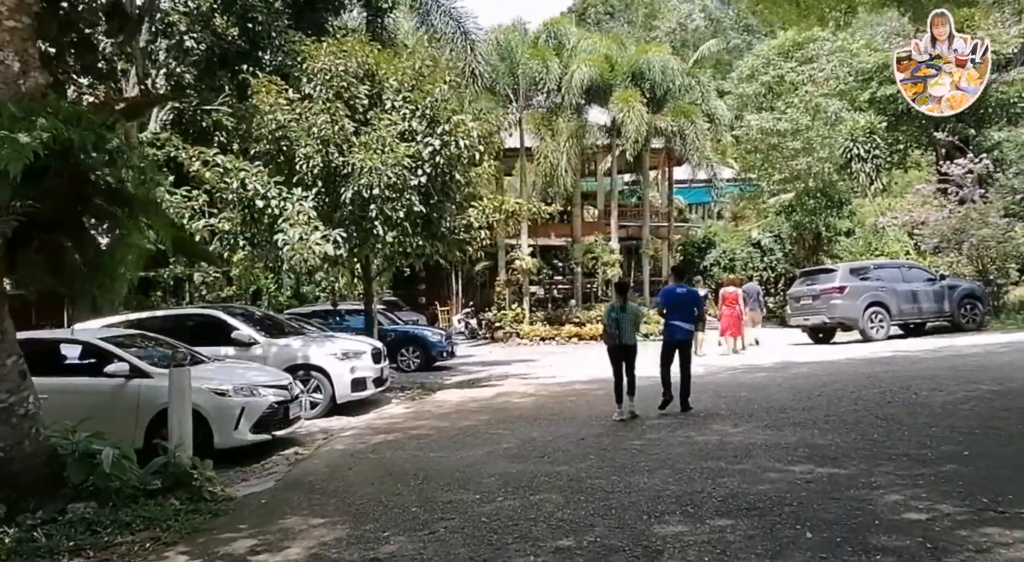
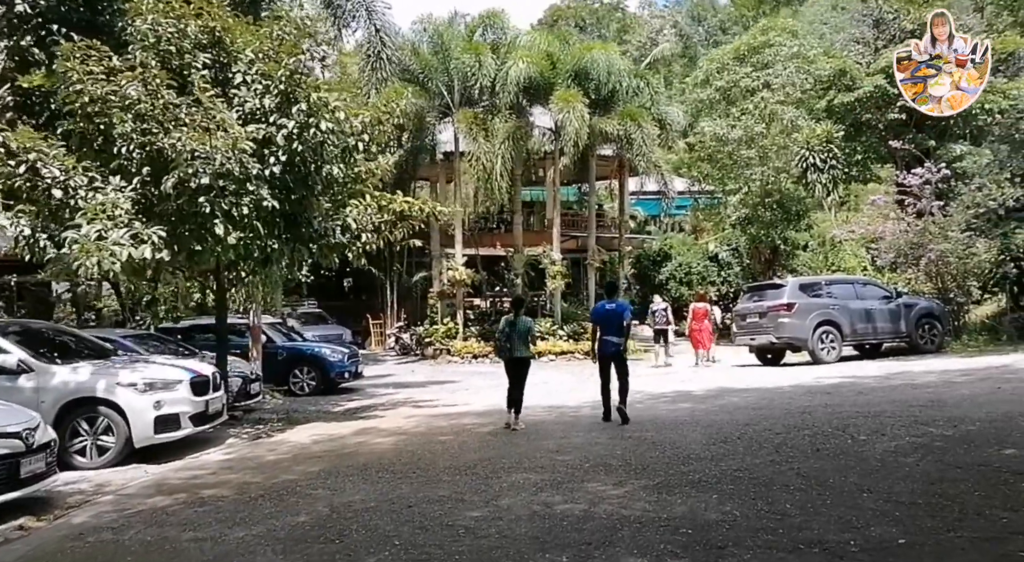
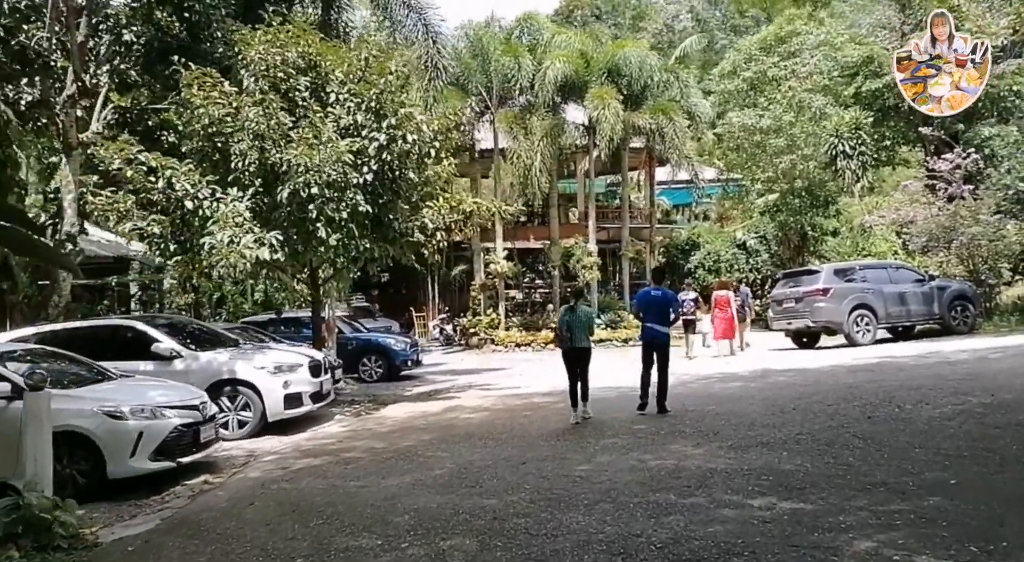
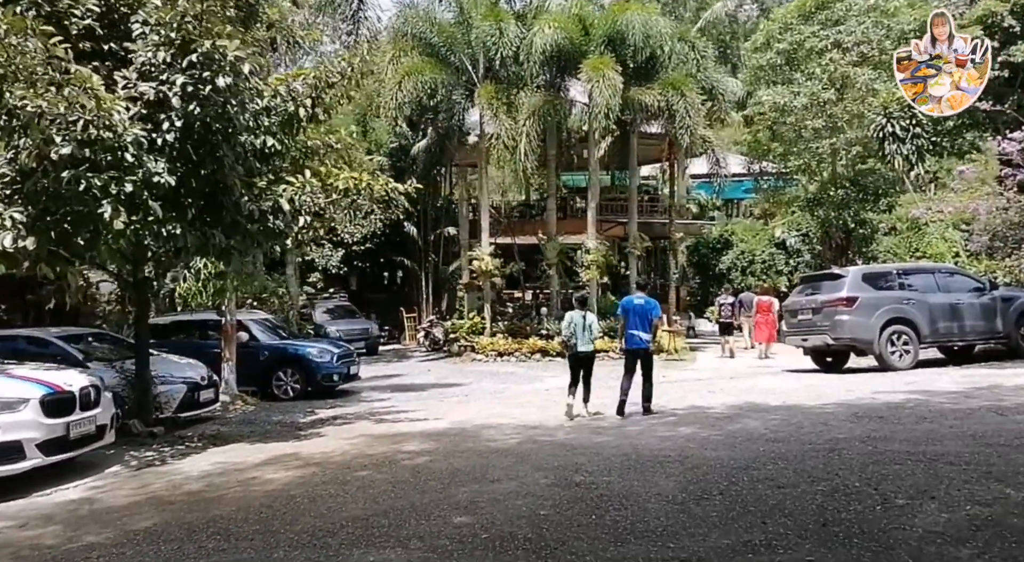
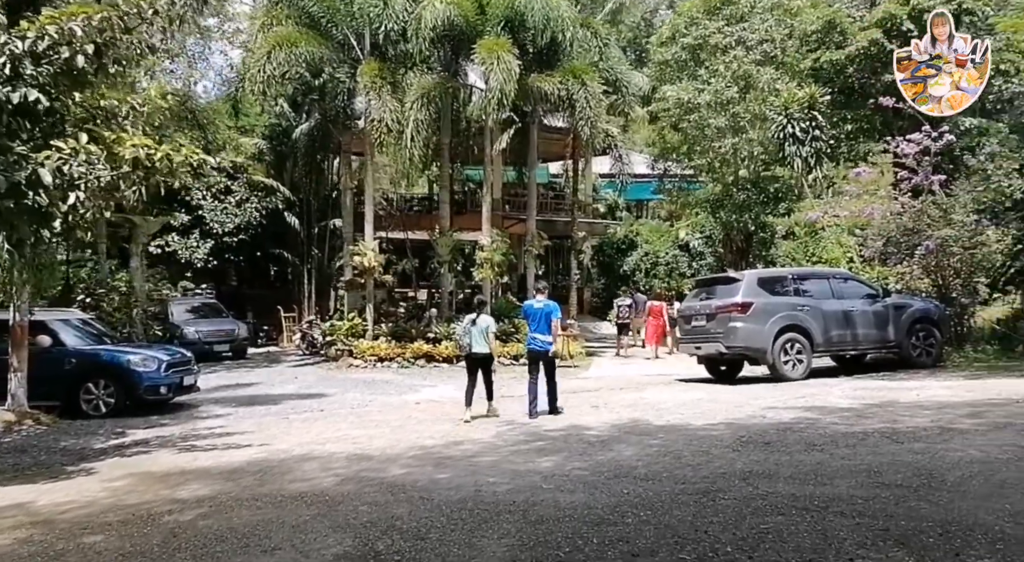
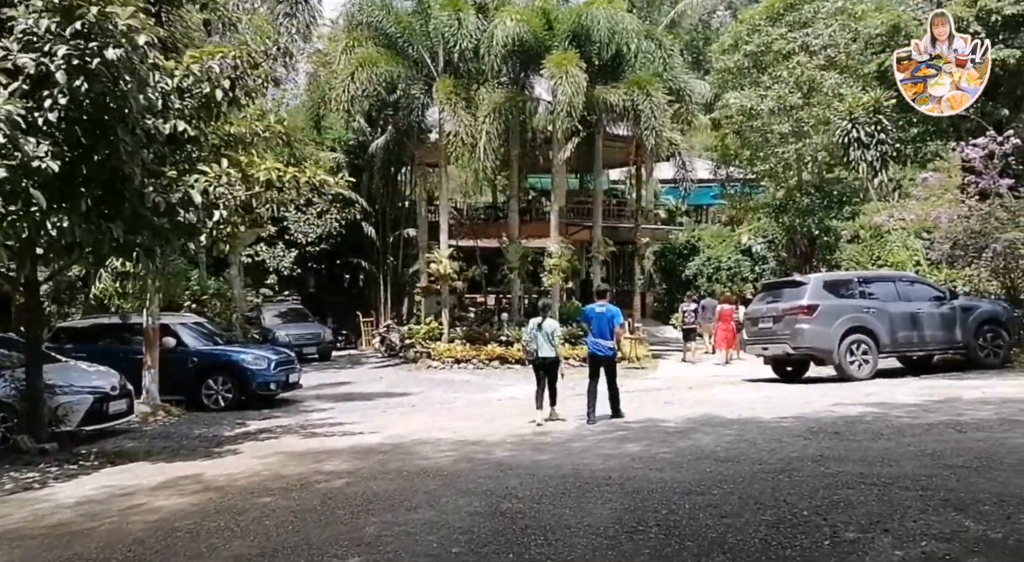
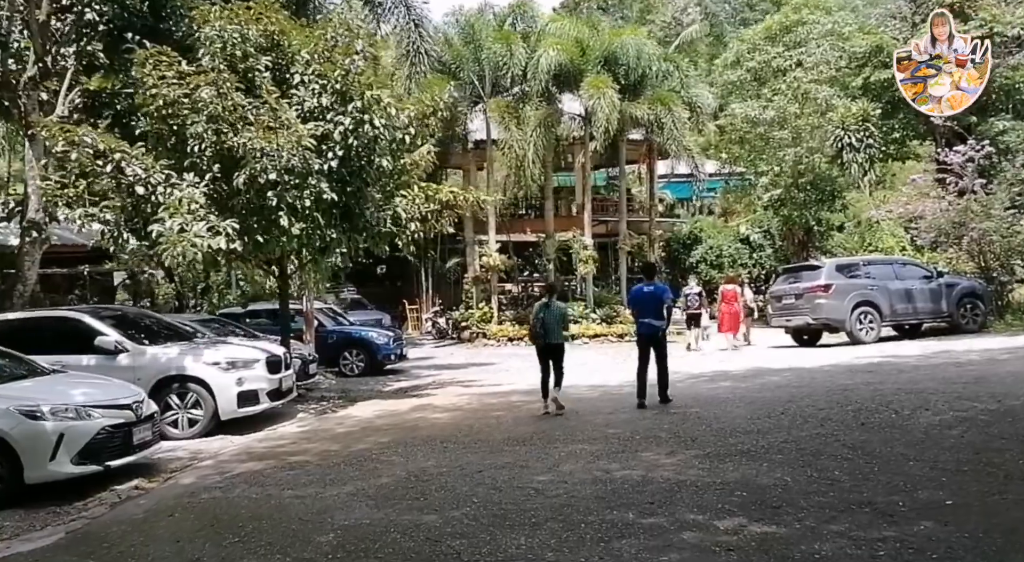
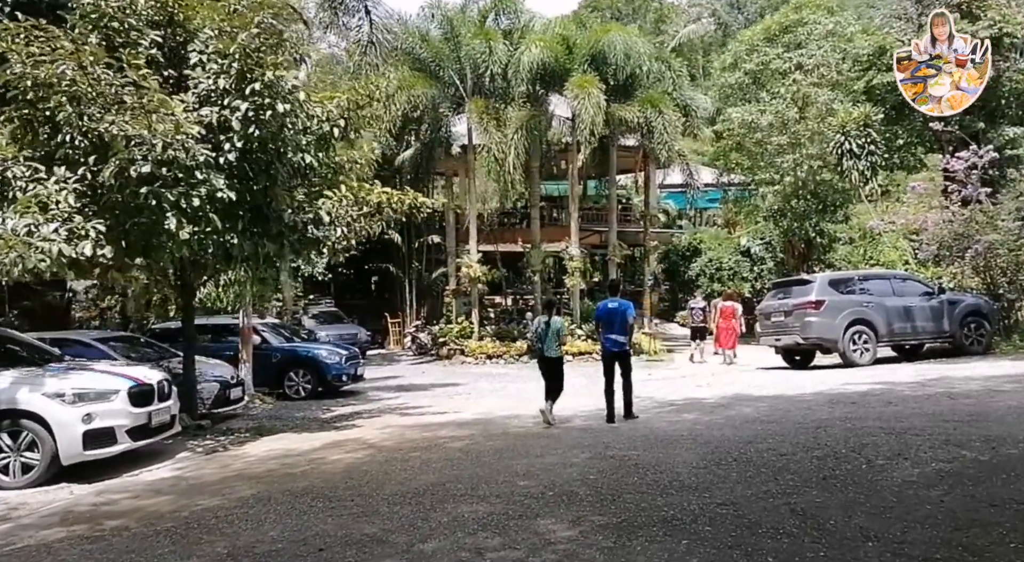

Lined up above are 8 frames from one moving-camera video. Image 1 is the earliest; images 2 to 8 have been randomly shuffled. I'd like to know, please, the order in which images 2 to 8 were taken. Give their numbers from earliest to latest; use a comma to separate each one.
3, 7, 2, 8, 4, 6, 5
